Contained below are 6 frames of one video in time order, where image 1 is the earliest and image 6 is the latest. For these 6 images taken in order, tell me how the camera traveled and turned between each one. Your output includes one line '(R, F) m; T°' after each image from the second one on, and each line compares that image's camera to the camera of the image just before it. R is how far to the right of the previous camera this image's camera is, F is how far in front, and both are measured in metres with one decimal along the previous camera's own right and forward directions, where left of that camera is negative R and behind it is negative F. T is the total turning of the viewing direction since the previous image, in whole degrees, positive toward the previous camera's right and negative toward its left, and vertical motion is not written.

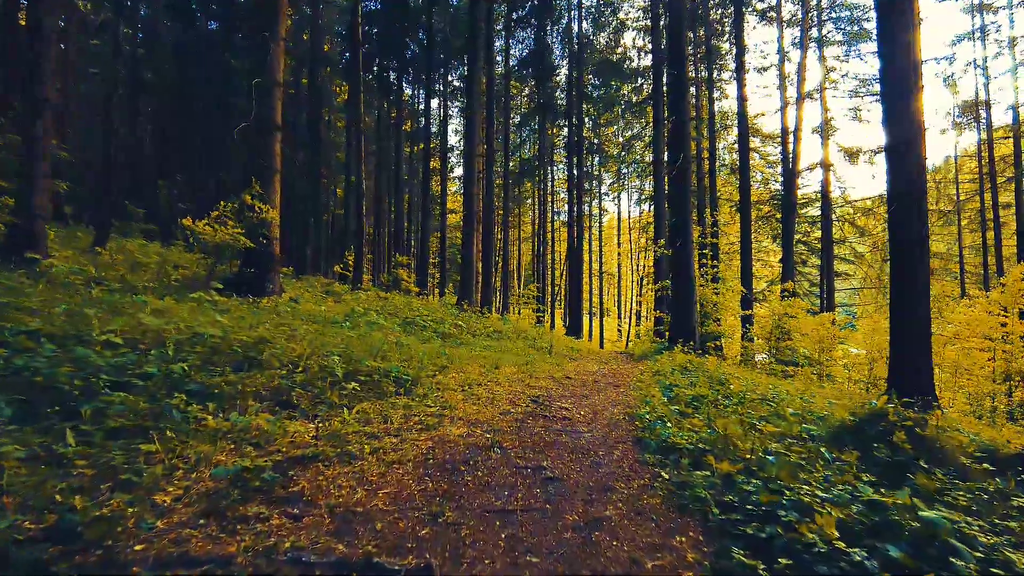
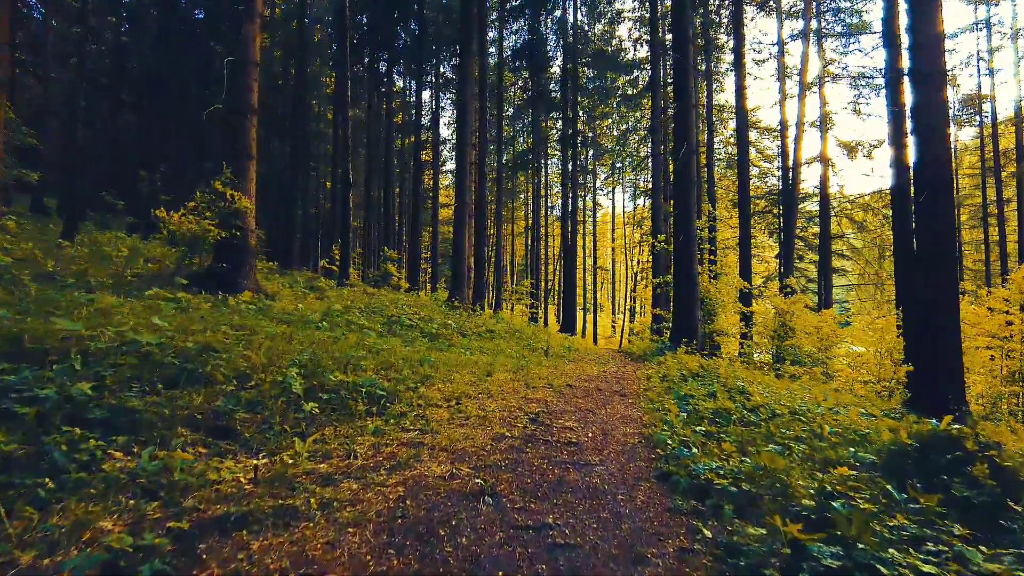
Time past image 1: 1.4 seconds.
(0.0, +0.8) m; +1°
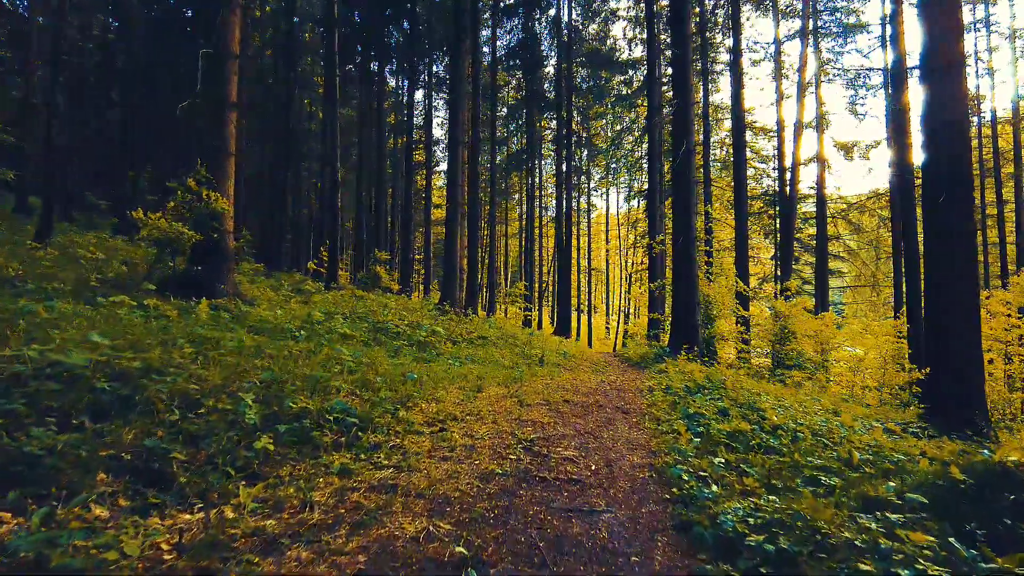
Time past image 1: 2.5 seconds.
(0.0, +0.6) m; +1°
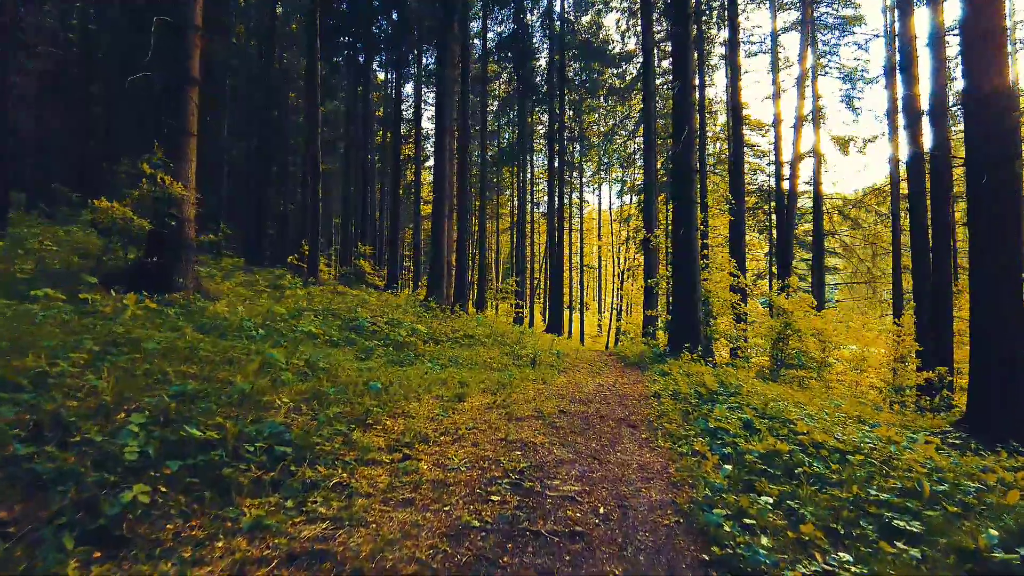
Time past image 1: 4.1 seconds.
(0.0, +0.9) m; +1°
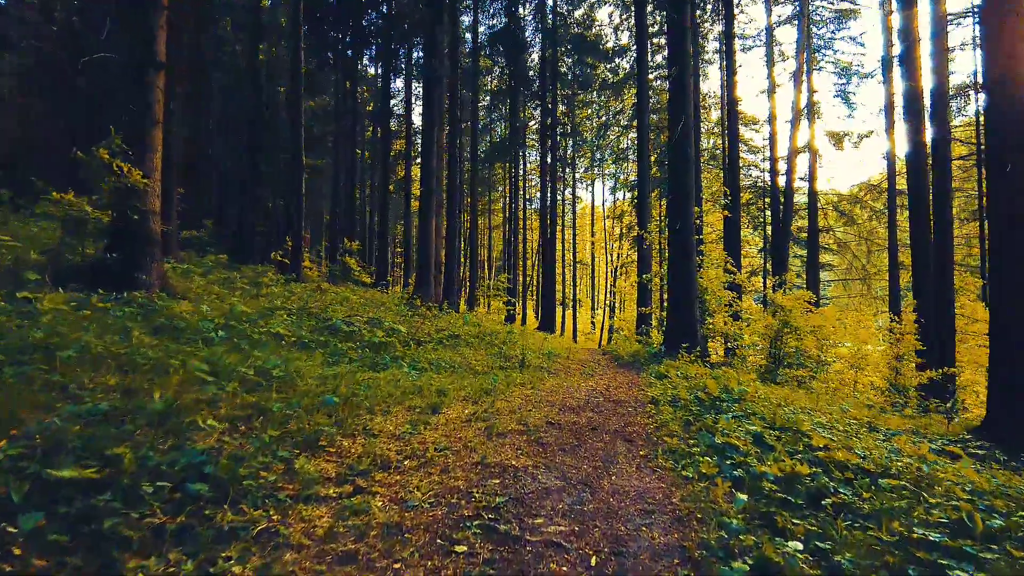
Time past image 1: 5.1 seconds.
(+0.1, +0.6) m; +1°
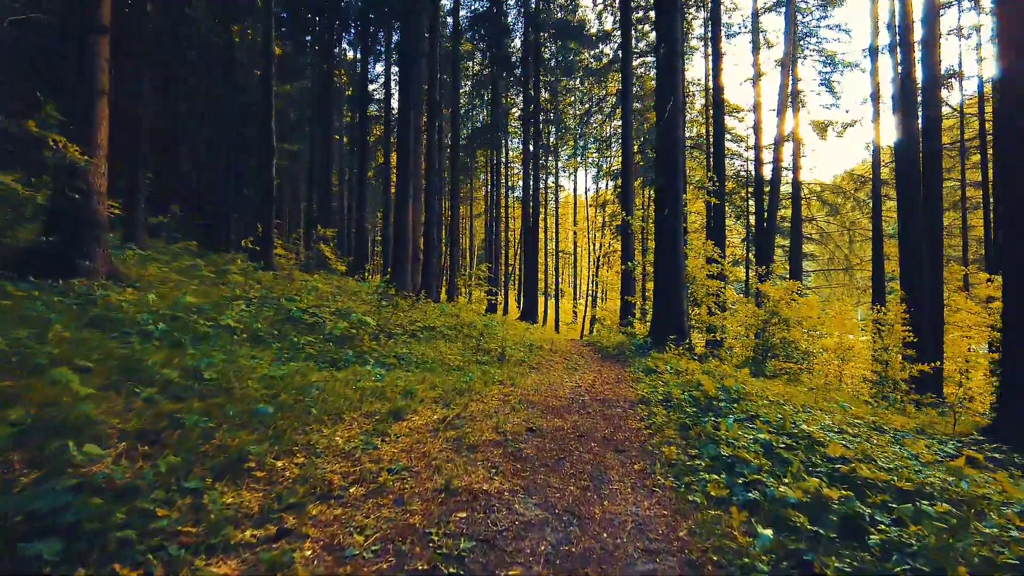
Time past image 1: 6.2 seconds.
(0.0, +0.6) m; +2°
